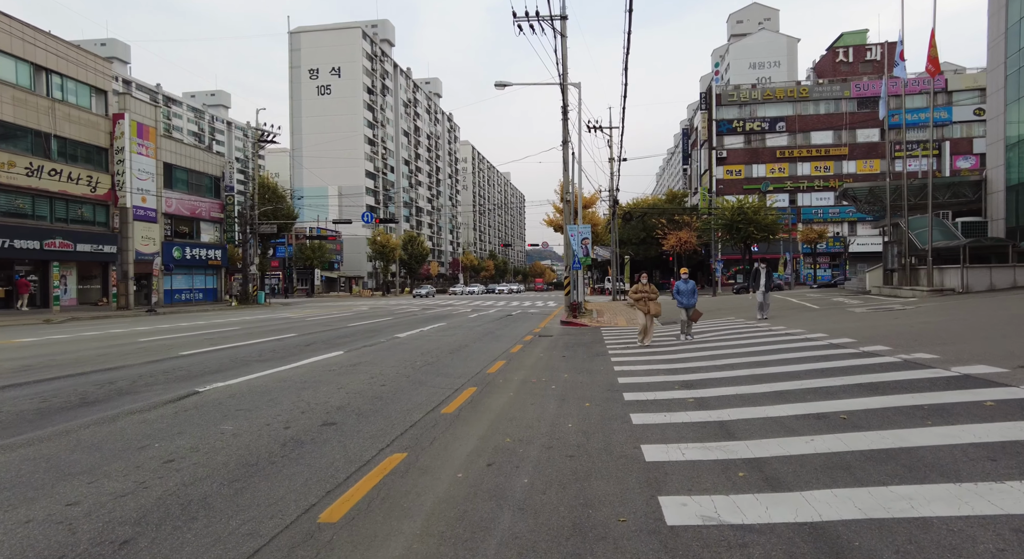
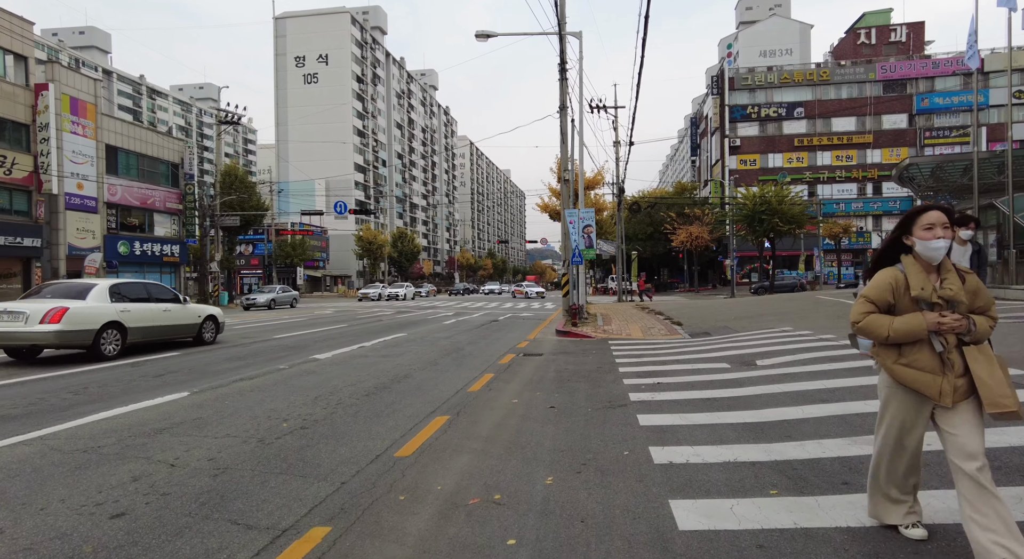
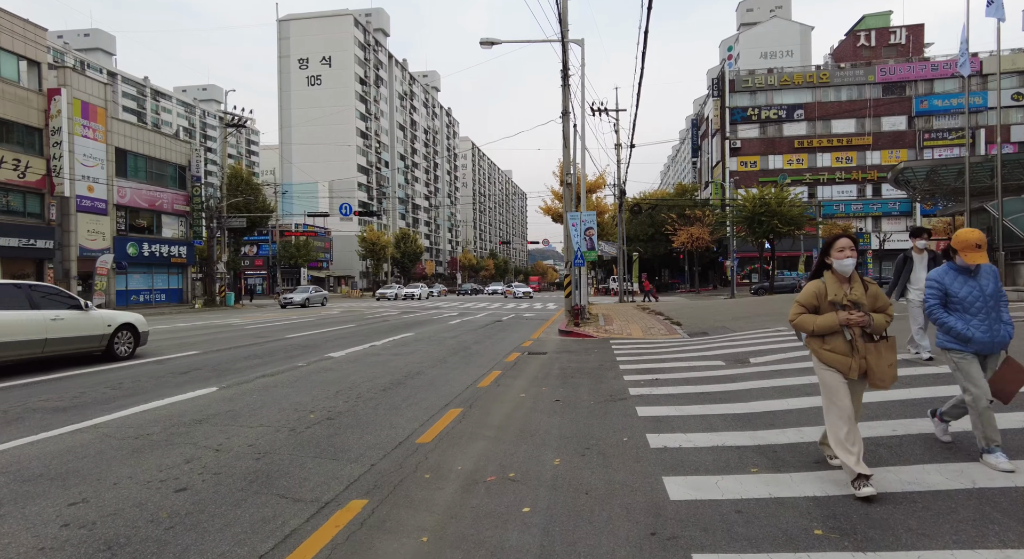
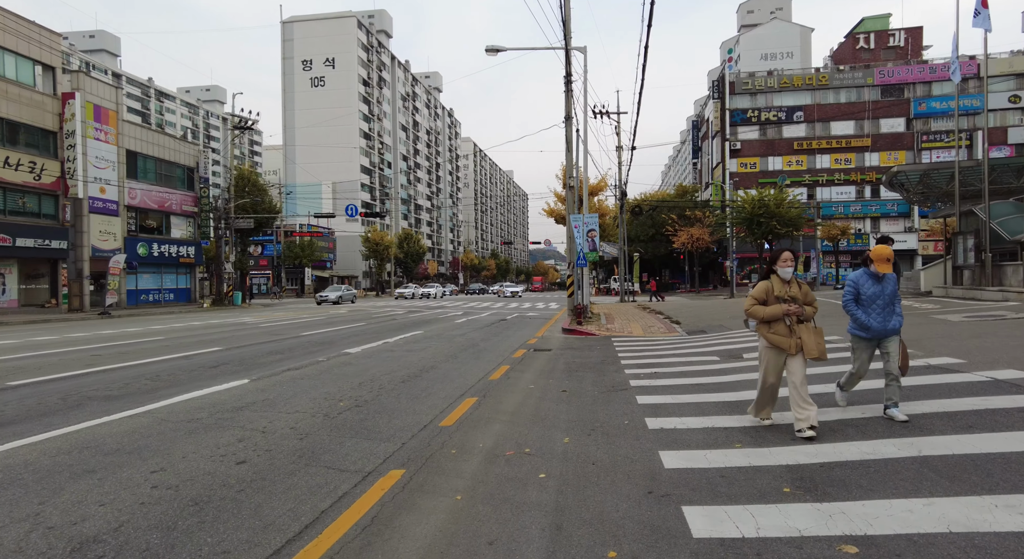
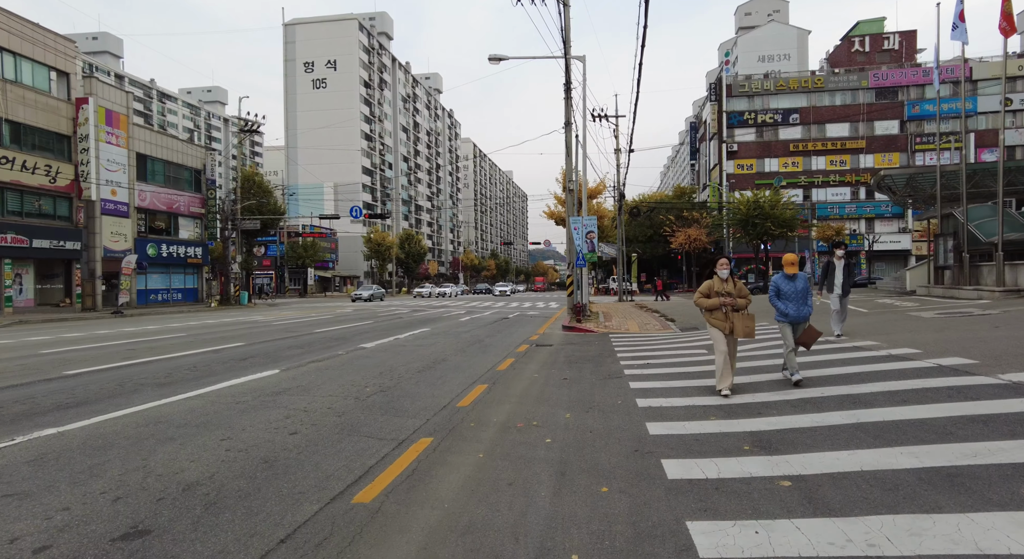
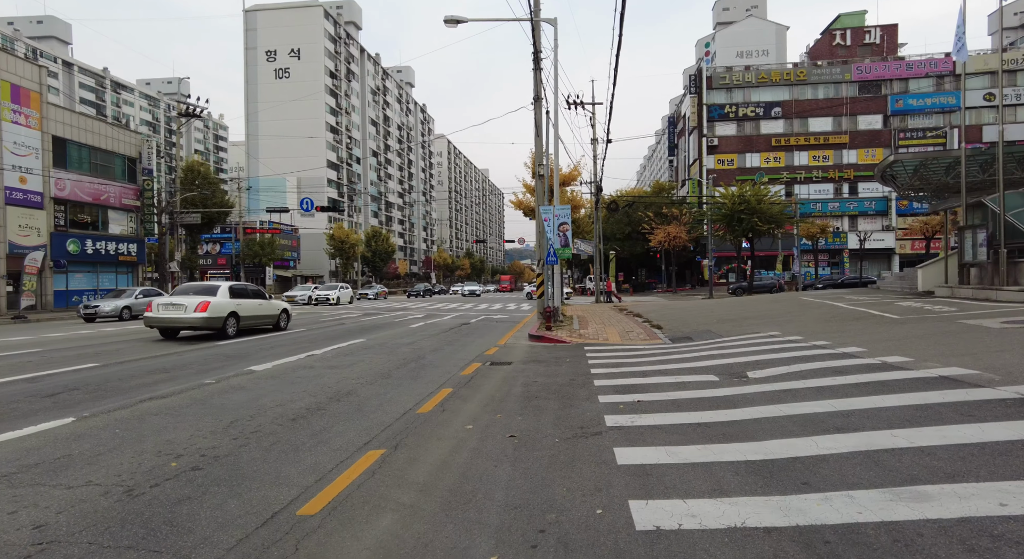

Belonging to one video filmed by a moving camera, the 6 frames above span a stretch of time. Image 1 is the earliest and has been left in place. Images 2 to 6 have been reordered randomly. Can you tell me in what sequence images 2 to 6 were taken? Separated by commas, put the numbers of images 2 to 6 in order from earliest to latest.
5, 4, 3, 2, 6
